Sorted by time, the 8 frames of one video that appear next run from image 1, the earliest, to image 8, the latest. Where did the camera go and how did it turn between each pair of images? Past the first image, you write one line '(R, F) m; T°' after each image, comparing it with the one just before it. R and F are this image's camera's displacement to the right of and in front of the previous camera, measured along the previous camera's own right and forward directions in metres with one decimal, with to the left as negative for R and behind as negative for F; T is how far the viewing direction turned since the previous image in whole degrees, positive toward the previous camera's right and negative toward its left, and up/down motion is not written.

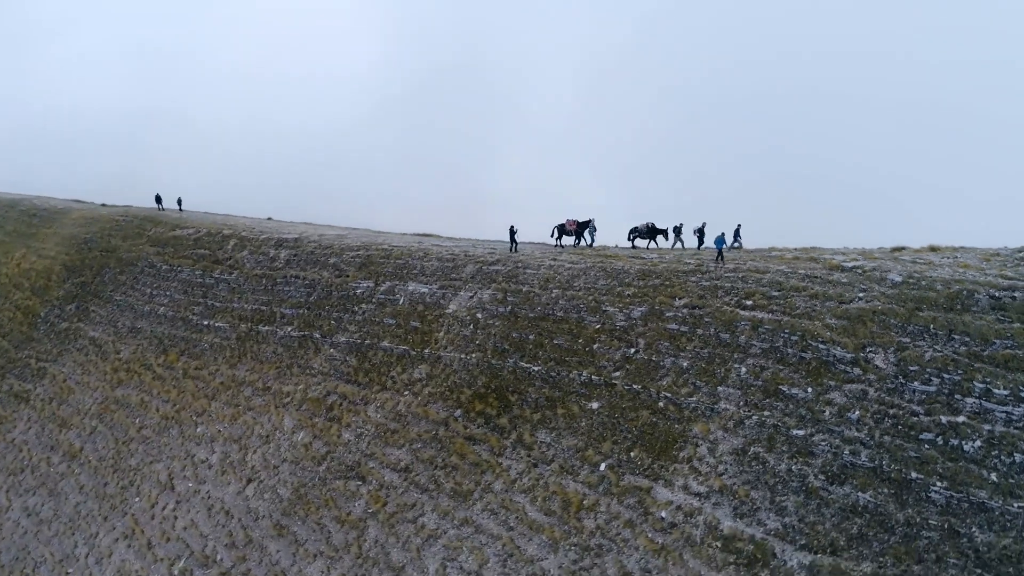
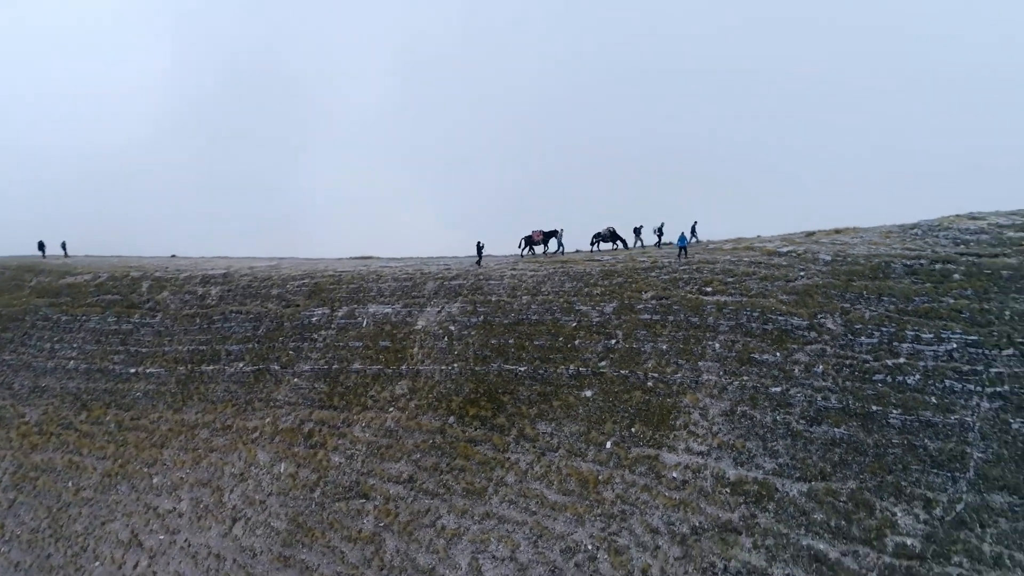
(-4.1, -1.1) m; +15°
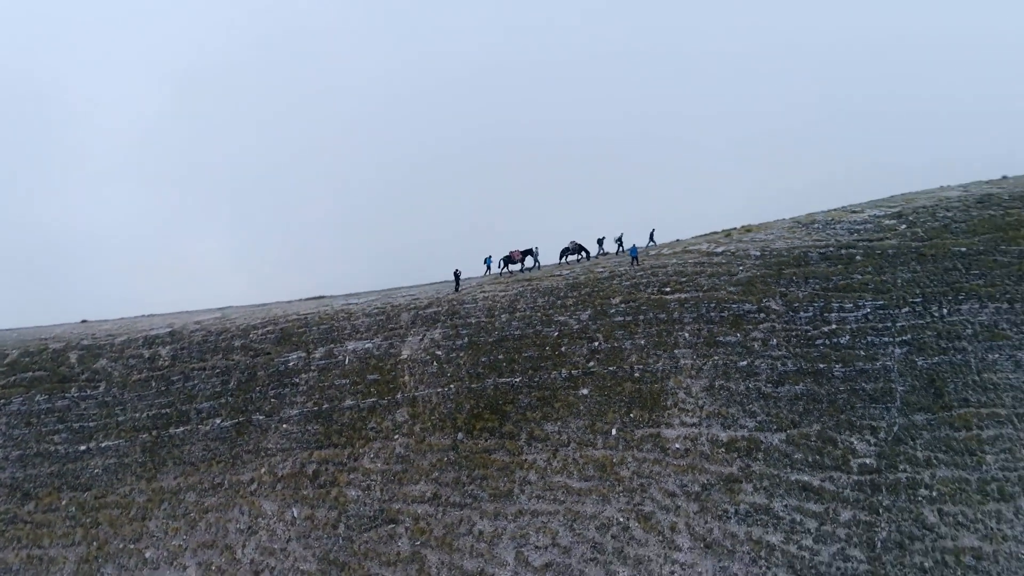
(-5.6, -1.3) m; +17°
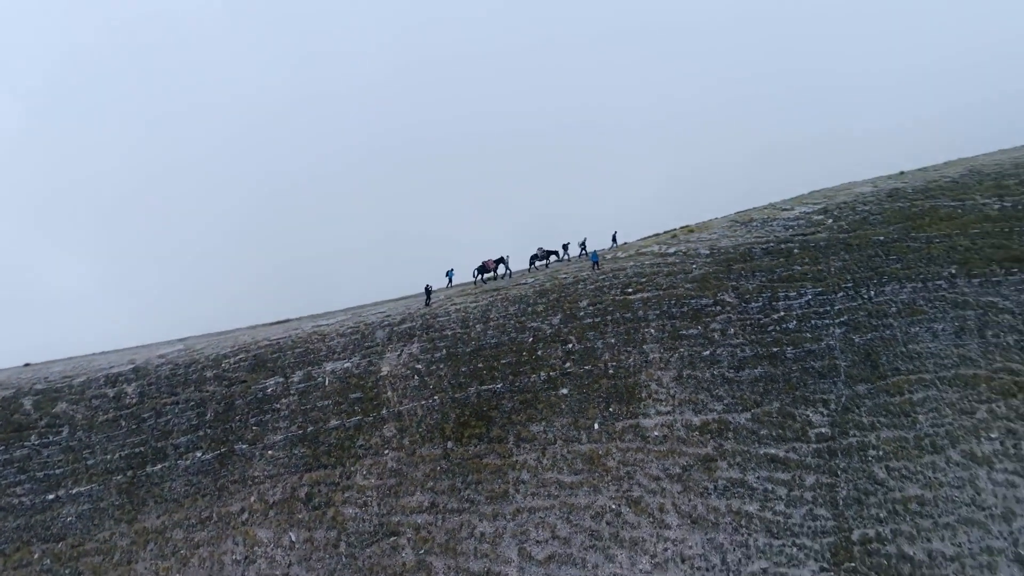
(-2.8, -0.8) m; +9°
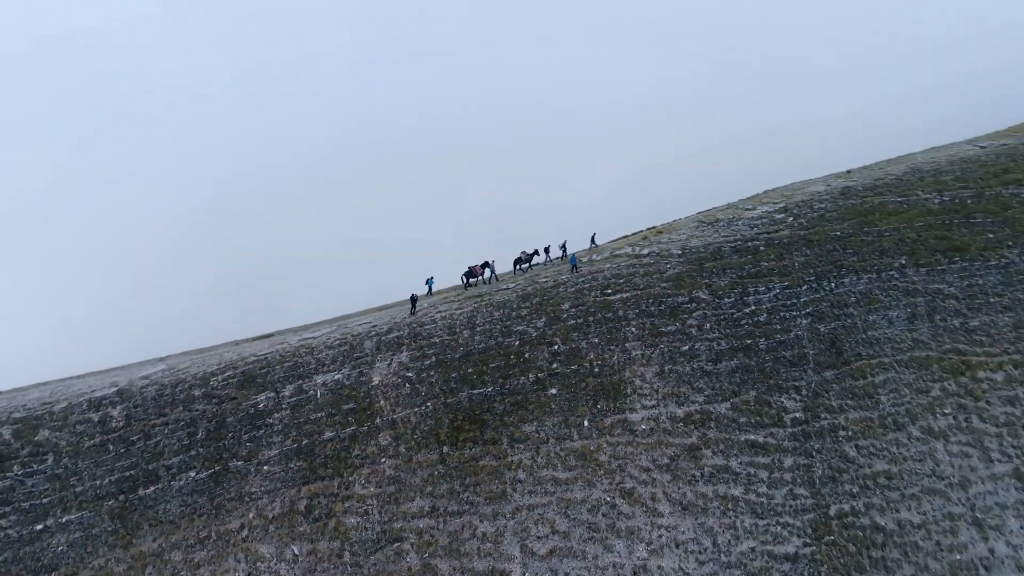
(-1.7, -0.6) m; +5°
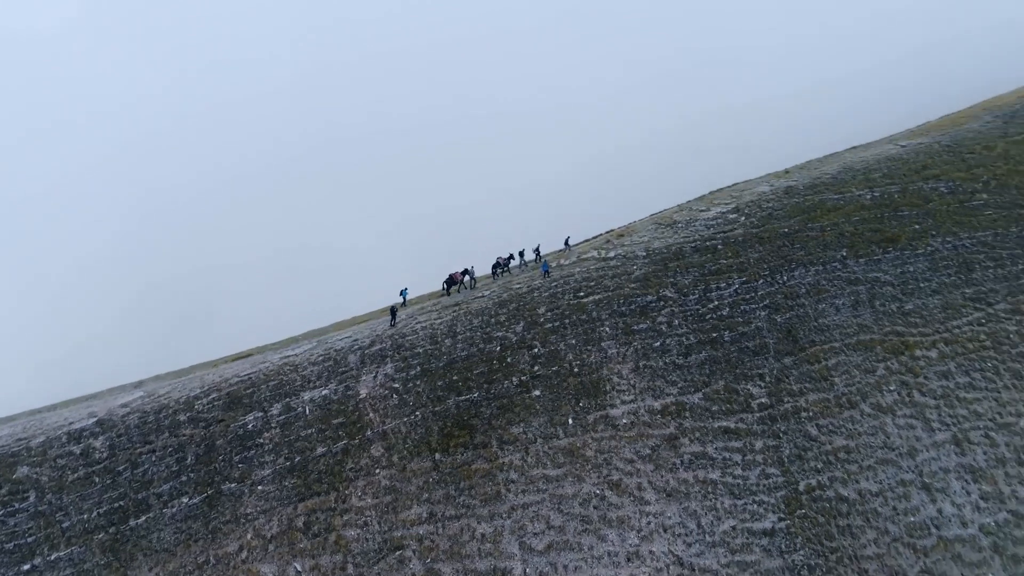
(-2.1, -0.7) m; +7°
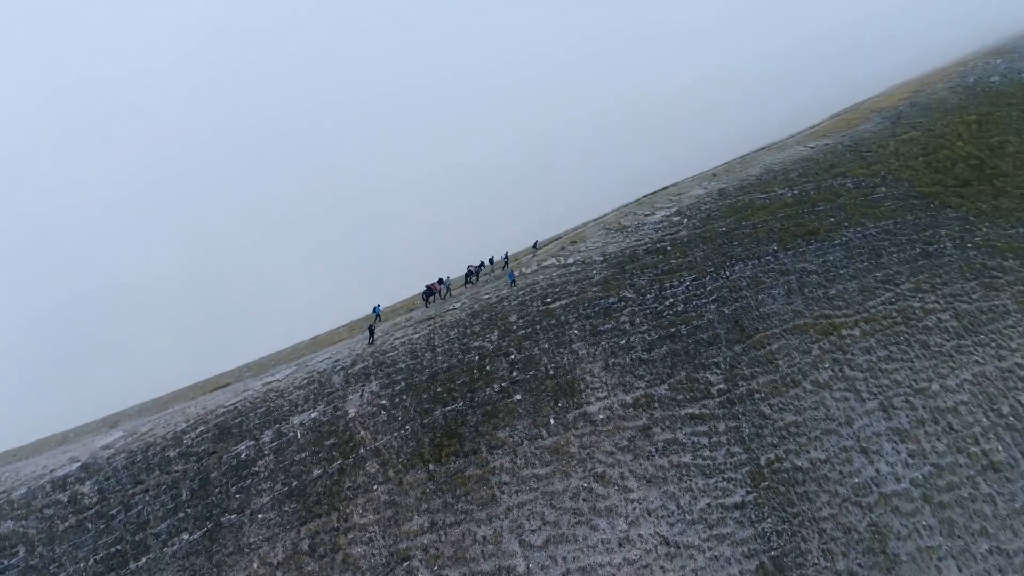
(-3.0, -0.8) m; +9°
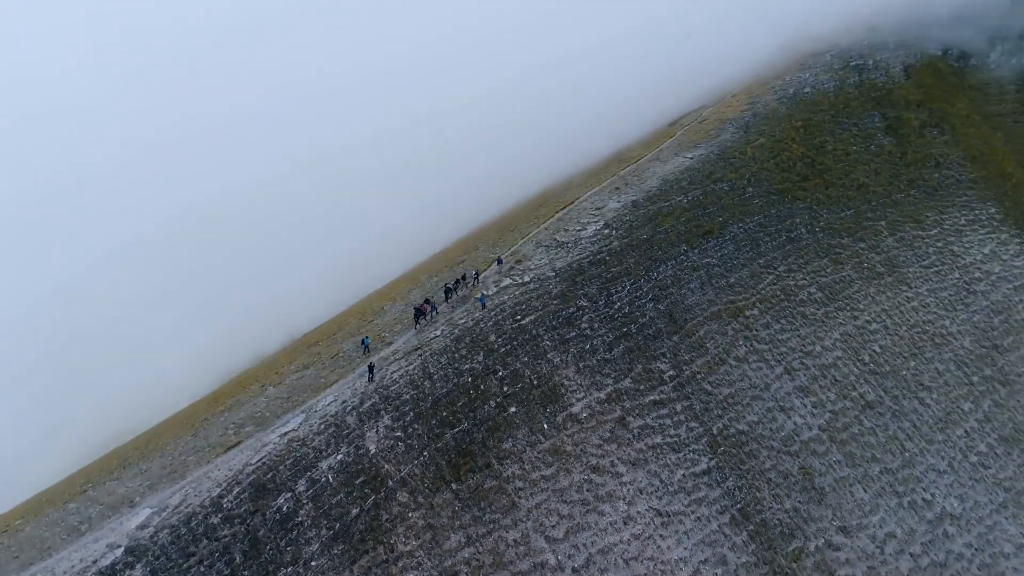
(-6.6, -1.3) m; +16°
